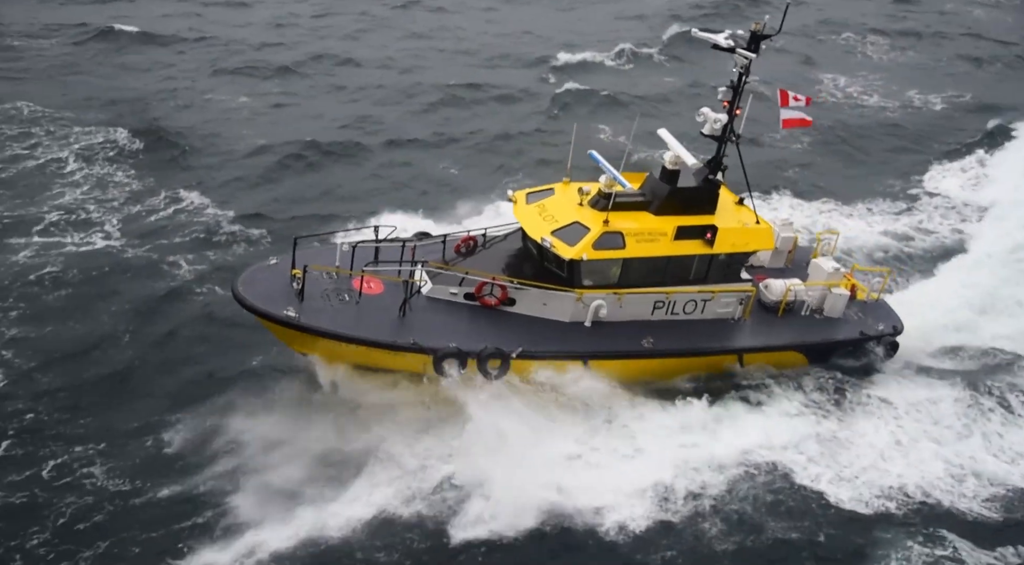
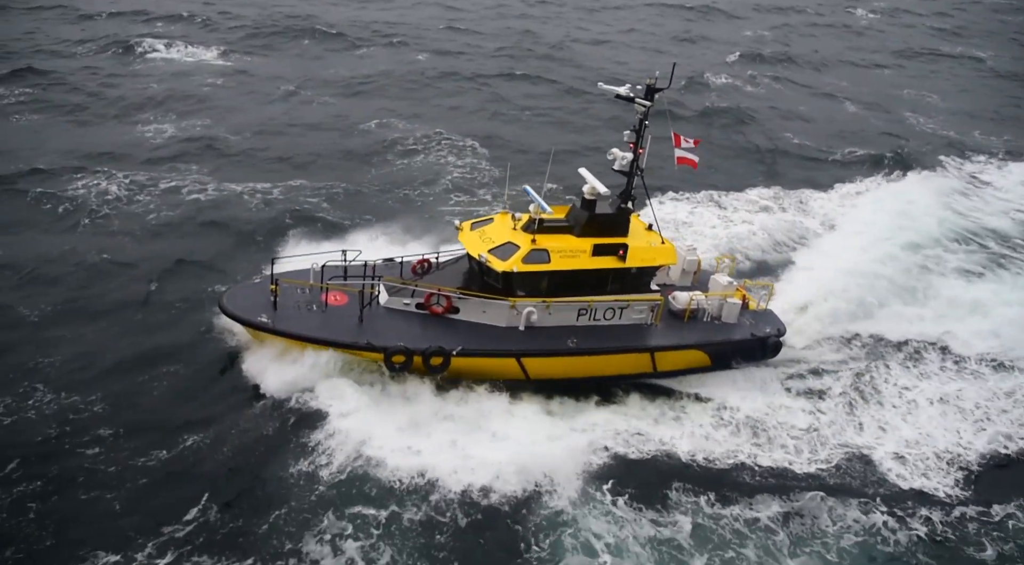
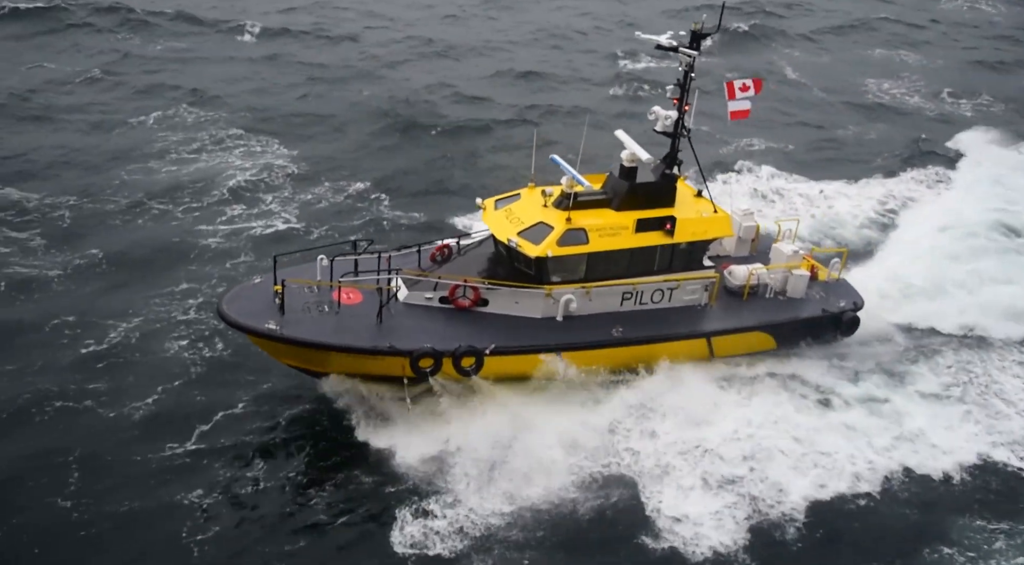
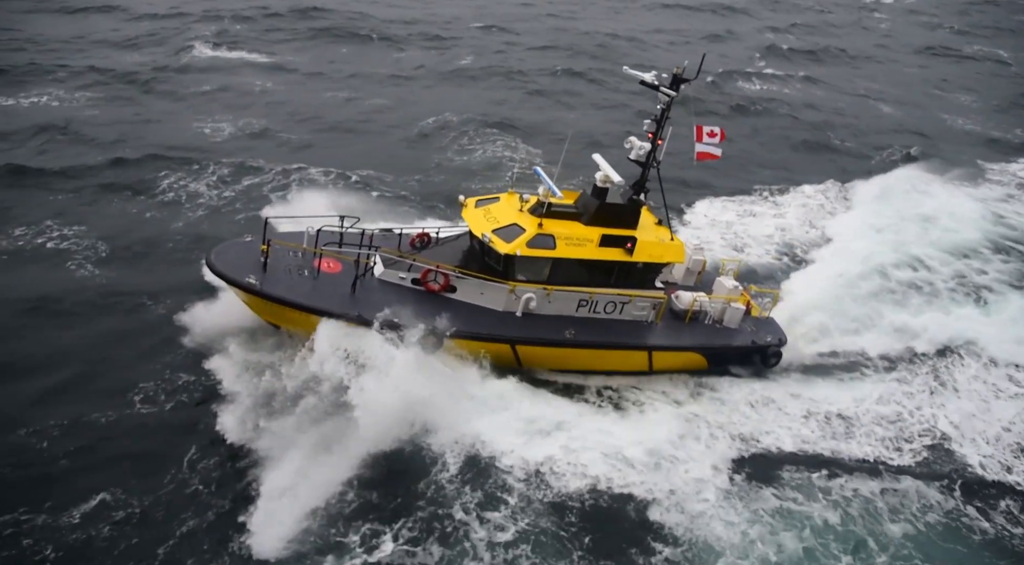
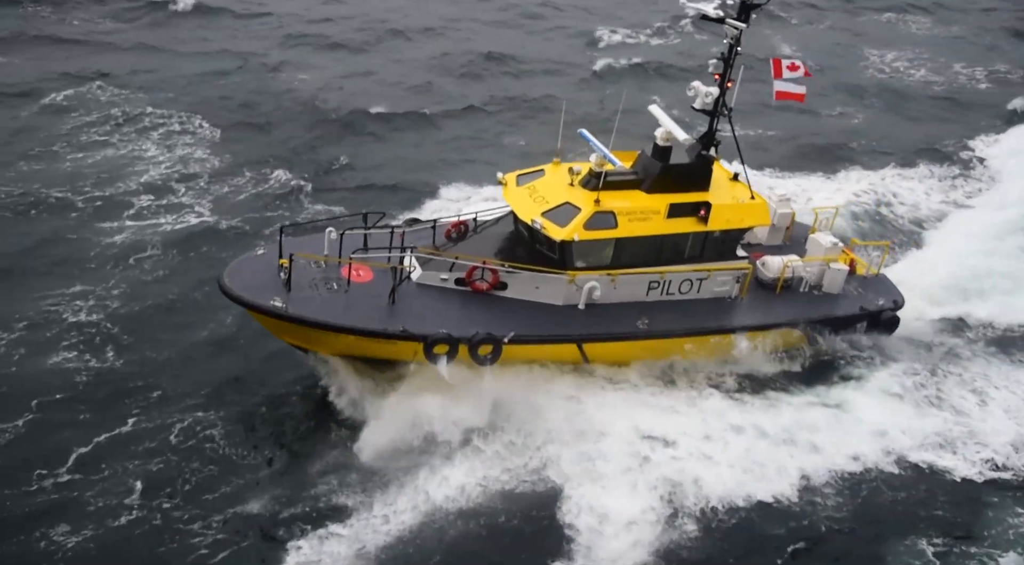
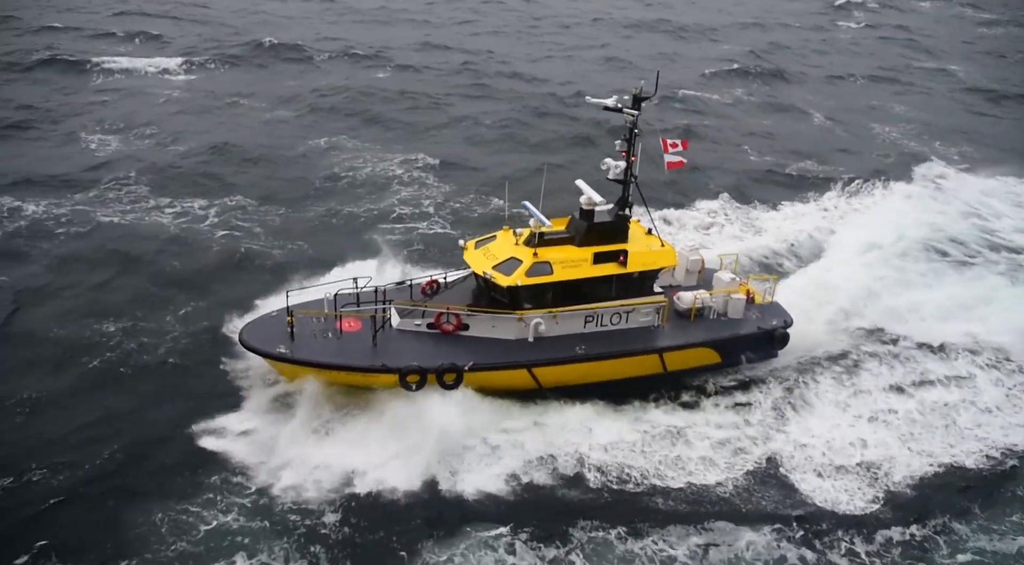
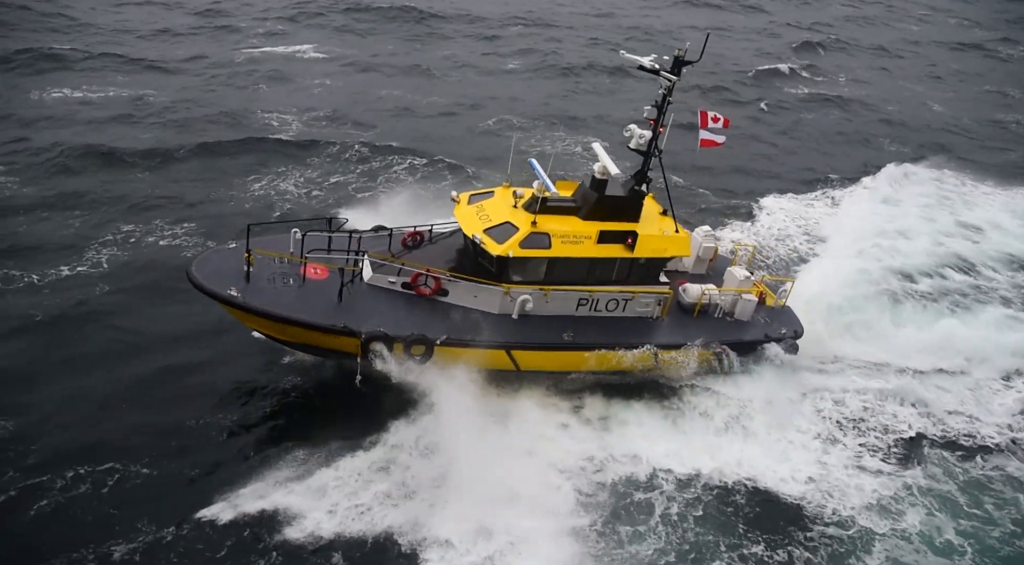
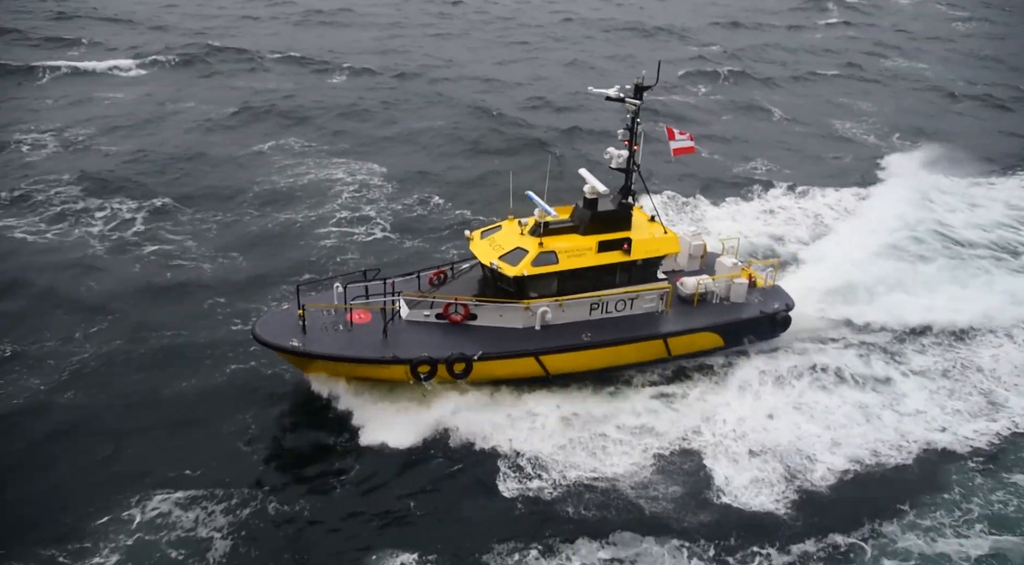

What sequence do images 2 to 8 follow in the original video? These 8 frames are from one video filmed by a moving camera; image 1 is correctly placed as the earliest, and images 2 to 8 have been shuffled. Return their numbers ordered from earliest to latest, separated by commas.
5, 3, 8, 6, 2, 4, 7
